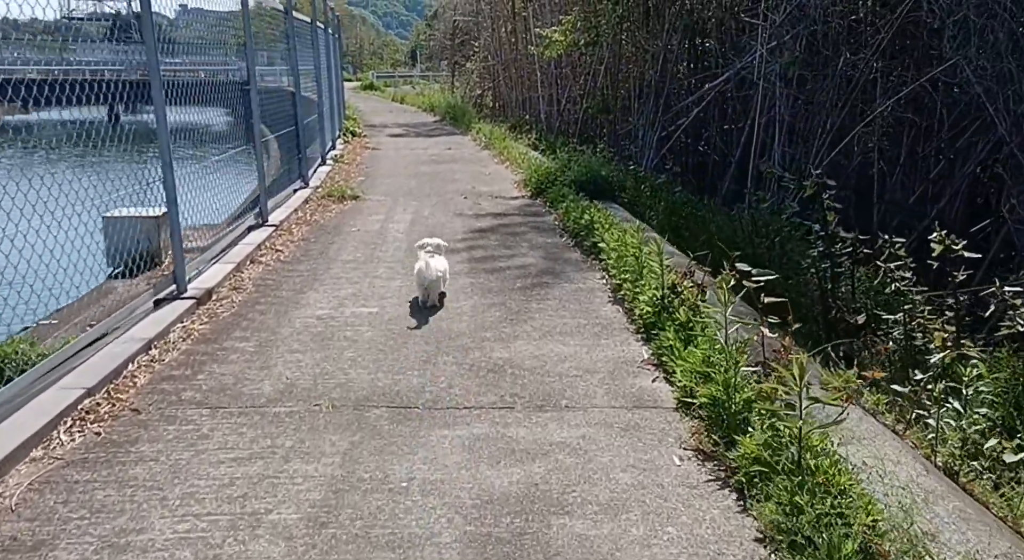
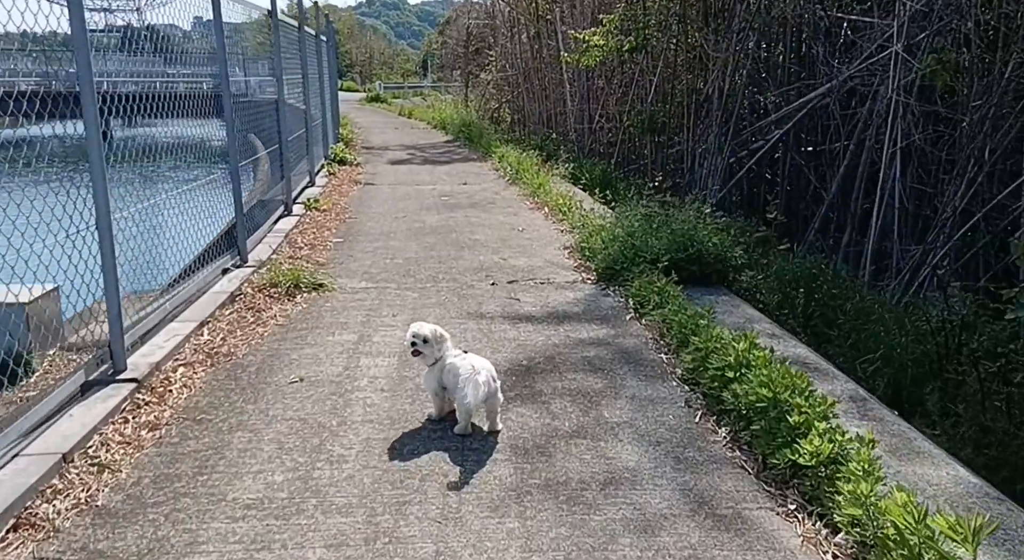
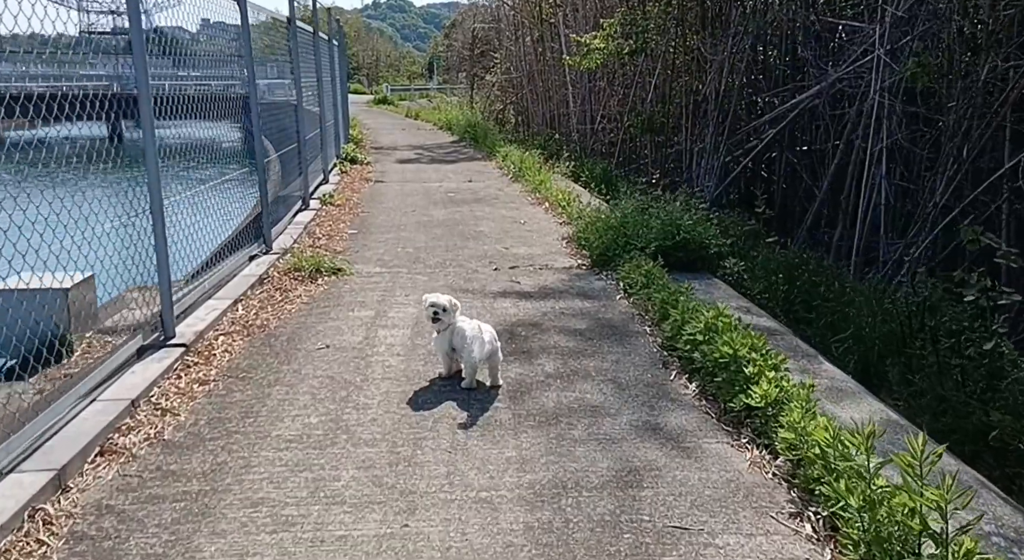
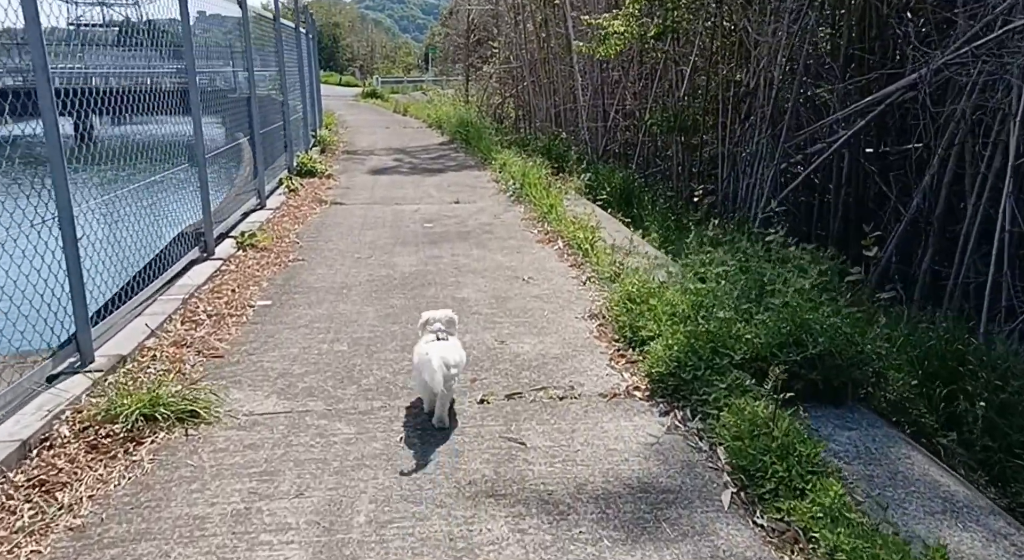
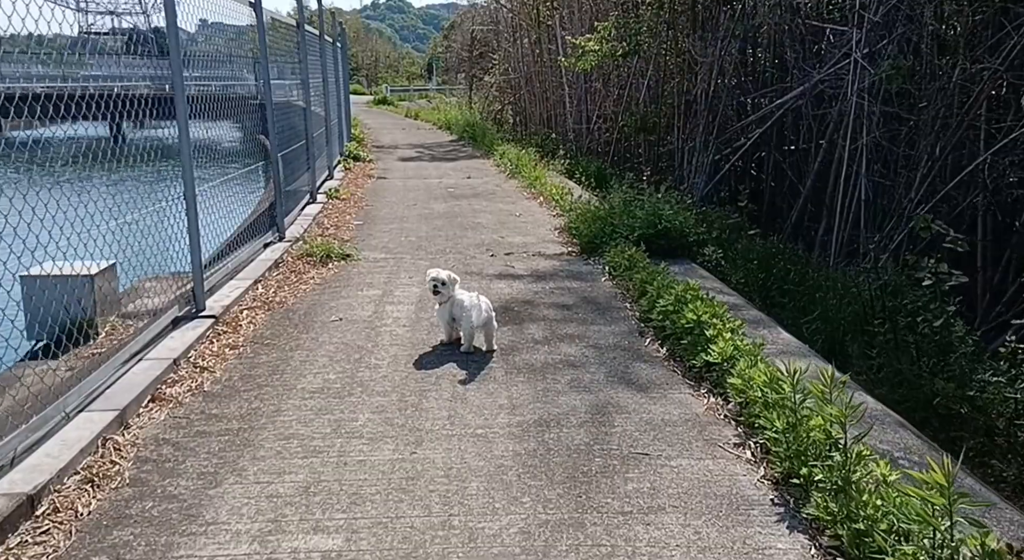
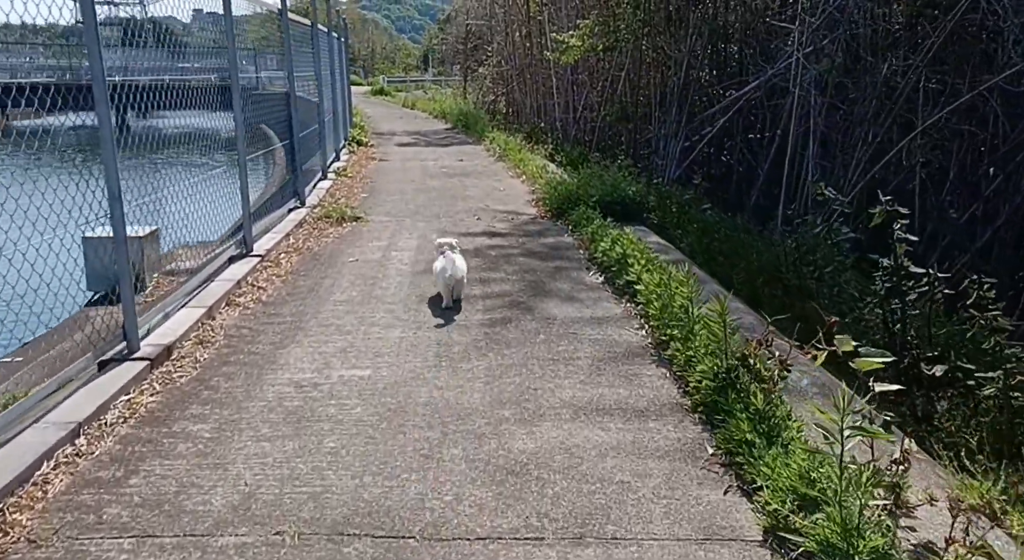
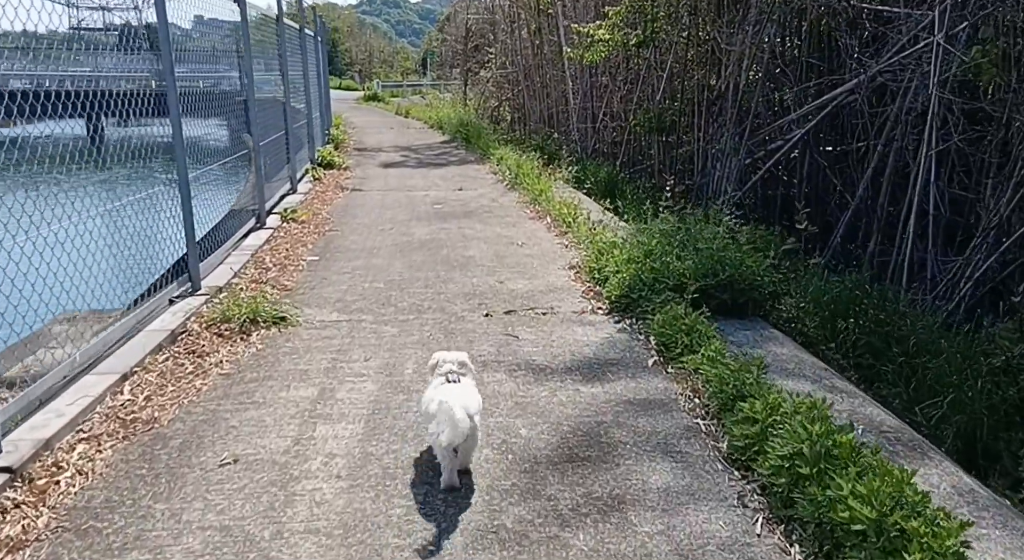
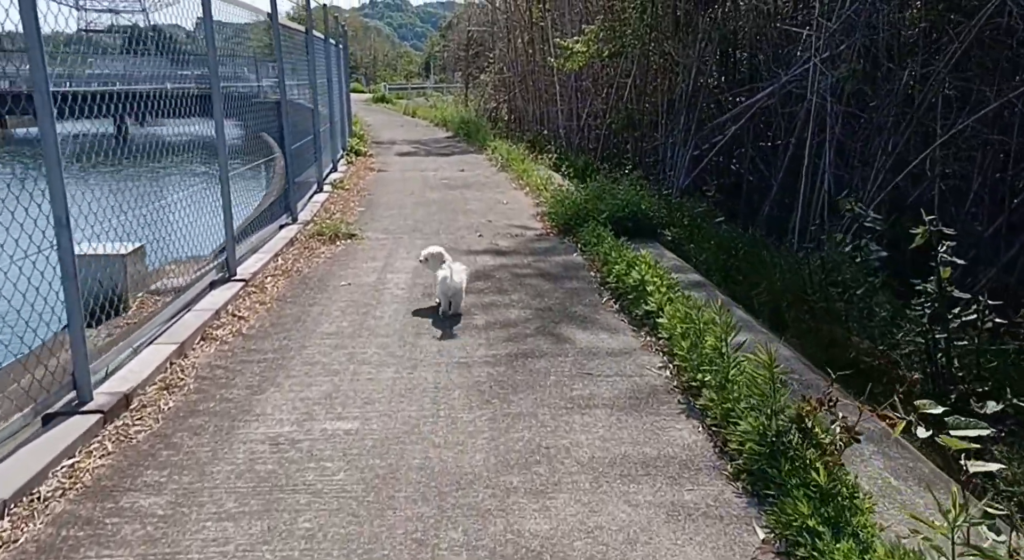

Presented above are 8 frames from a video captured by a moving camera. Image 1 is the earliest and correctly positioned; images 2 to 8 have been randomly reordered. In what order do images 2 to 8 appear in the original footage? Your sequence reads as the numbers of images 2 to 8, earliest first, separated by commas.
6, 8, 5, 3, 2, 7, 4
